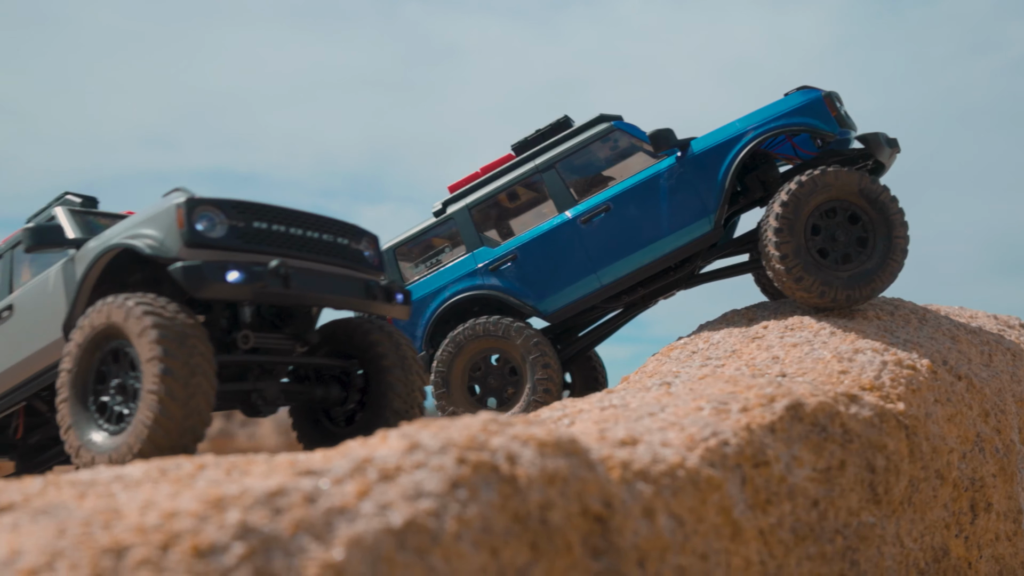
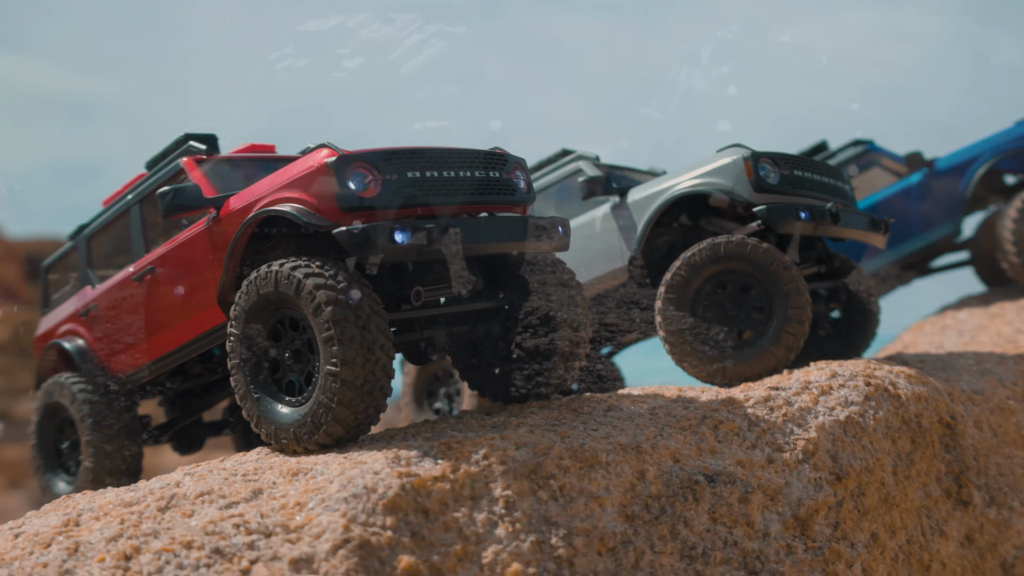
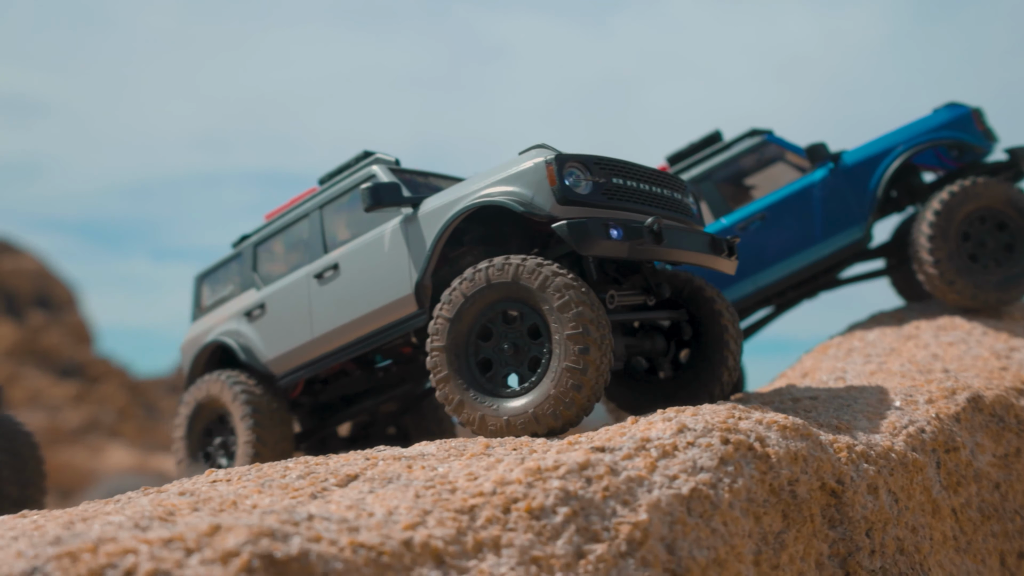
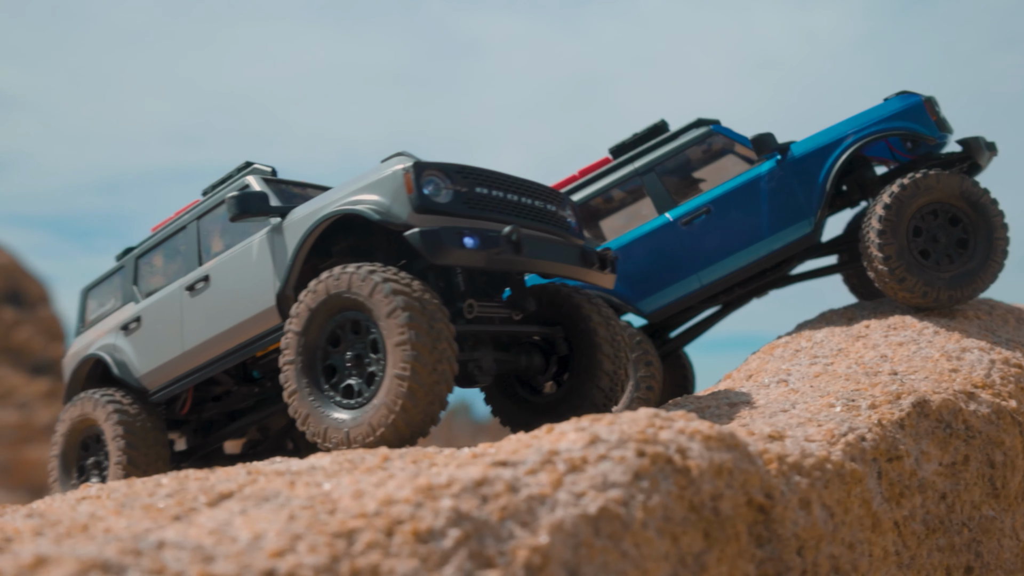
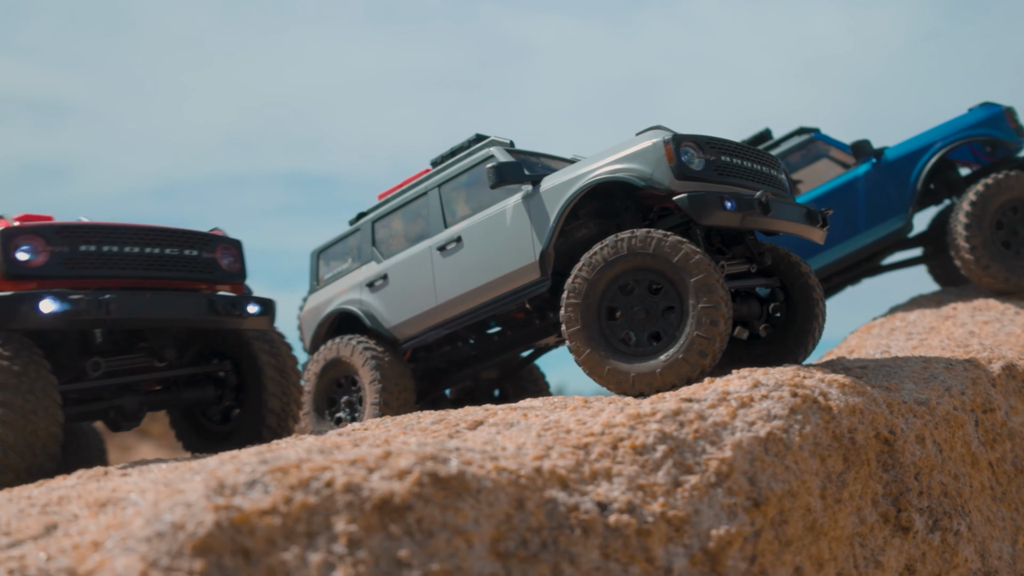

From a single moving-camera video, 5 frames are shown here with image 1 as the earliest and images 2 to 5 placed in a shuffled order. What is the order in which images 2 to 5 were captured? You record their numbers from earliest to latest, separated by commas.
4, 3, 5, 2
